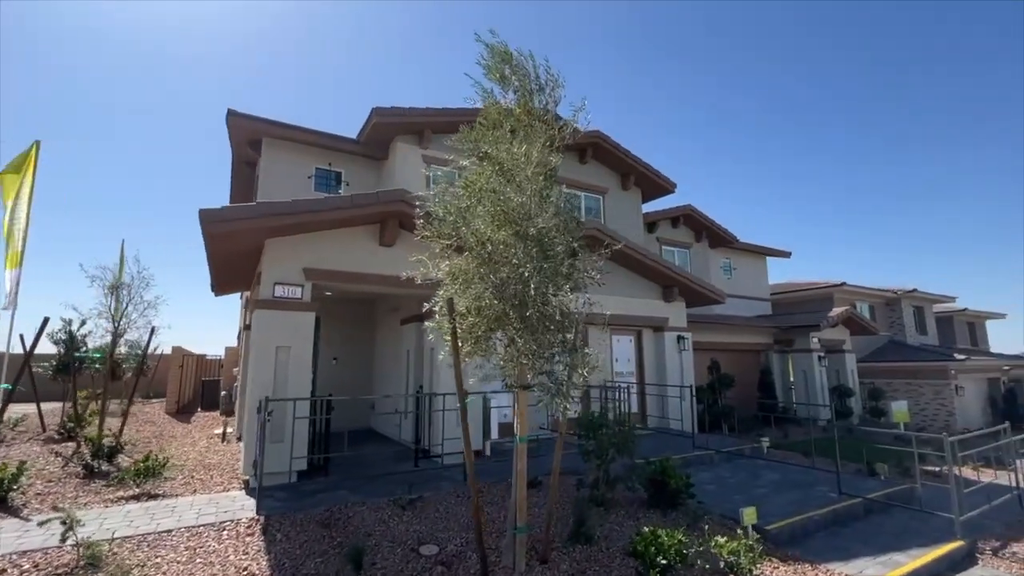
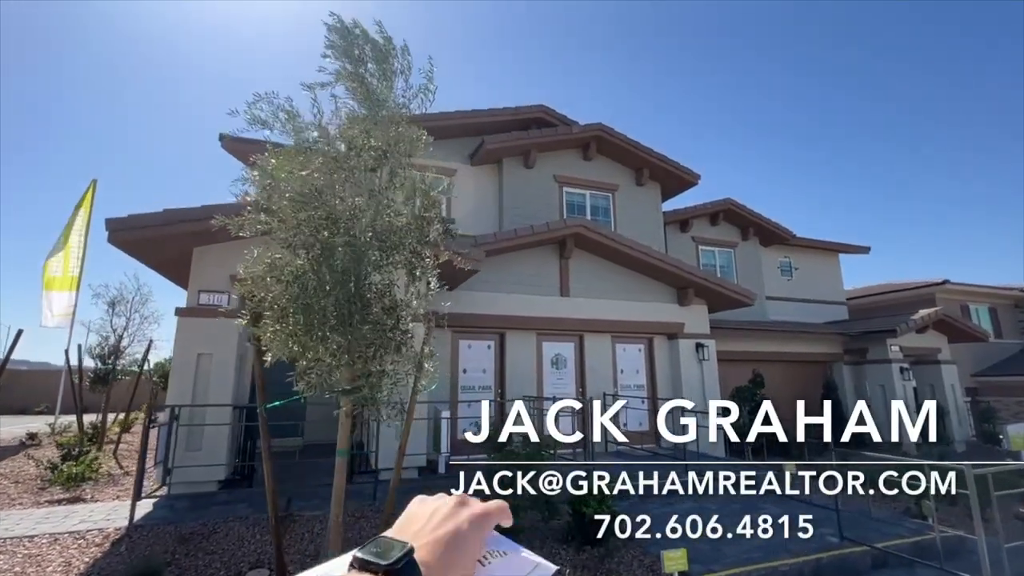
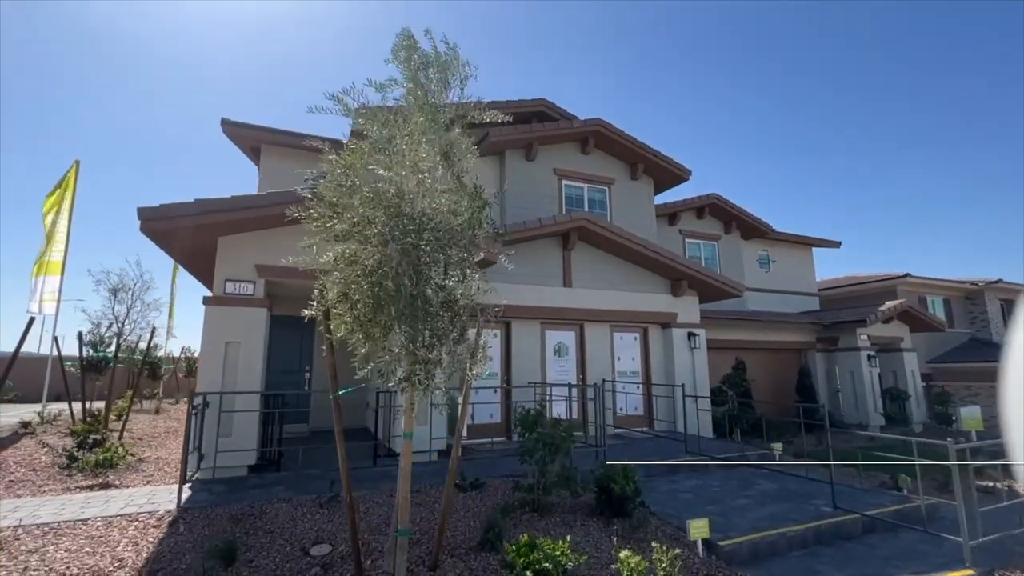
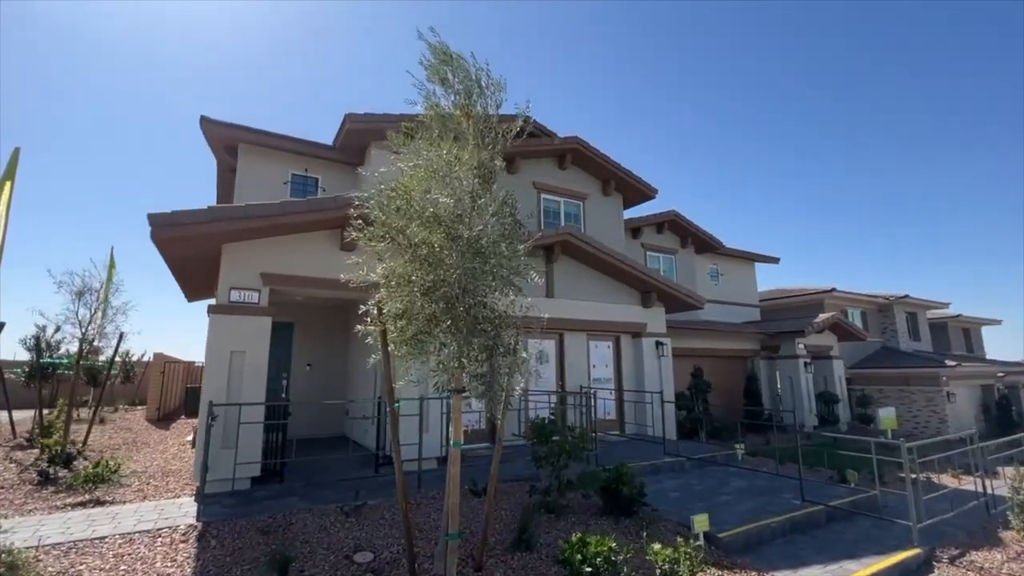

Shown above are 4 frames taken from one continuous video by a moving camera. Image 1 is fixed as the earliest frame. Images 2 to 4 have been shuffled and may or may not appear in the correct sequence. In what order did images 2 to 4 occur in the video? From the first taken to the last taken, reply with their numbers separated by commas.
4, 3, 2
